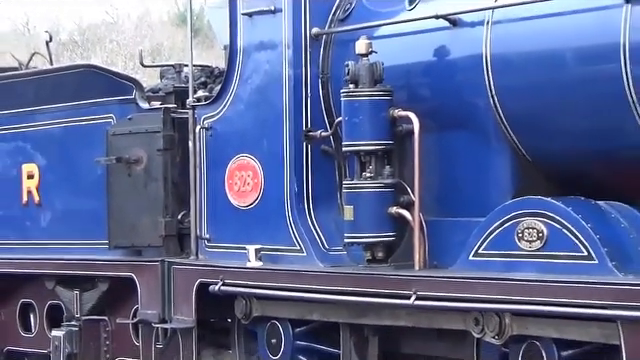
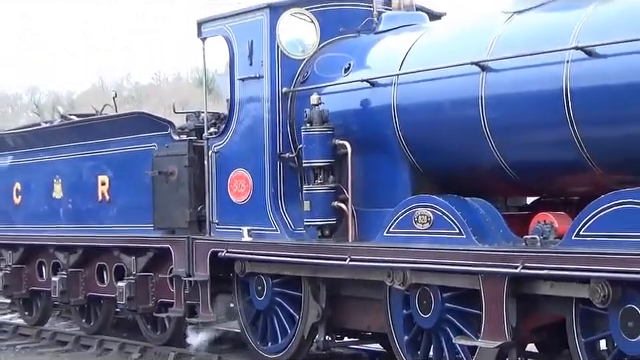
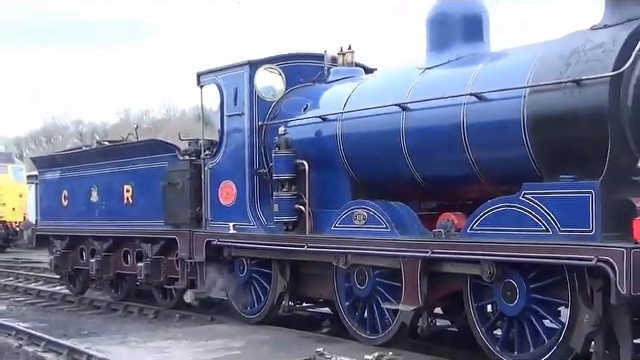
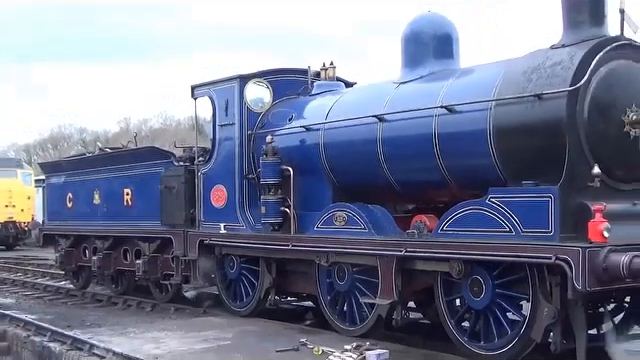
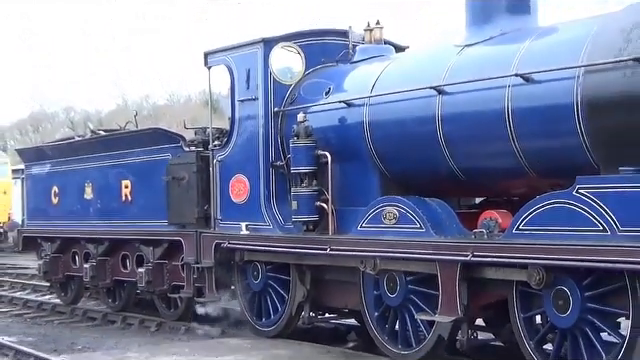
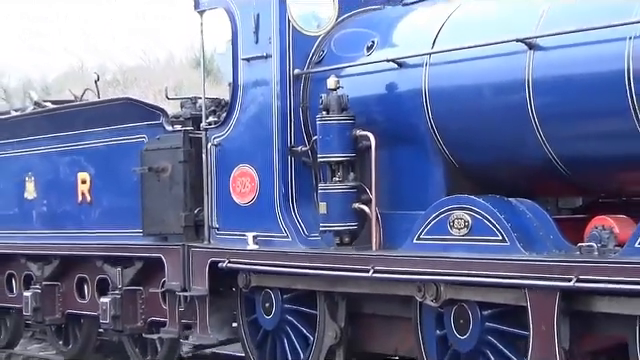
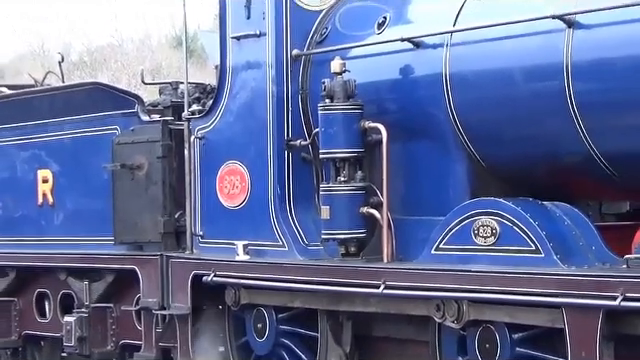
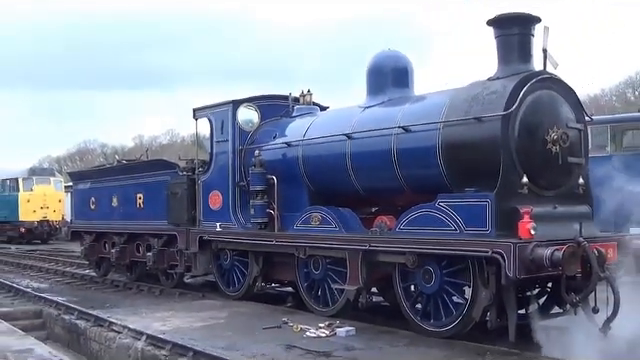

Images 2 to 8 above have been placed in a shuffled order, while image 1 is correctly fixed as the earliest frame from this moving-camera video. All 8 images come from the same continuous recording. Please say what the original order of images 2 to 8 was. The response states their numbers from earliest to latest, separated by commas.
7, 6, 2, 5, 3, 4, 8
